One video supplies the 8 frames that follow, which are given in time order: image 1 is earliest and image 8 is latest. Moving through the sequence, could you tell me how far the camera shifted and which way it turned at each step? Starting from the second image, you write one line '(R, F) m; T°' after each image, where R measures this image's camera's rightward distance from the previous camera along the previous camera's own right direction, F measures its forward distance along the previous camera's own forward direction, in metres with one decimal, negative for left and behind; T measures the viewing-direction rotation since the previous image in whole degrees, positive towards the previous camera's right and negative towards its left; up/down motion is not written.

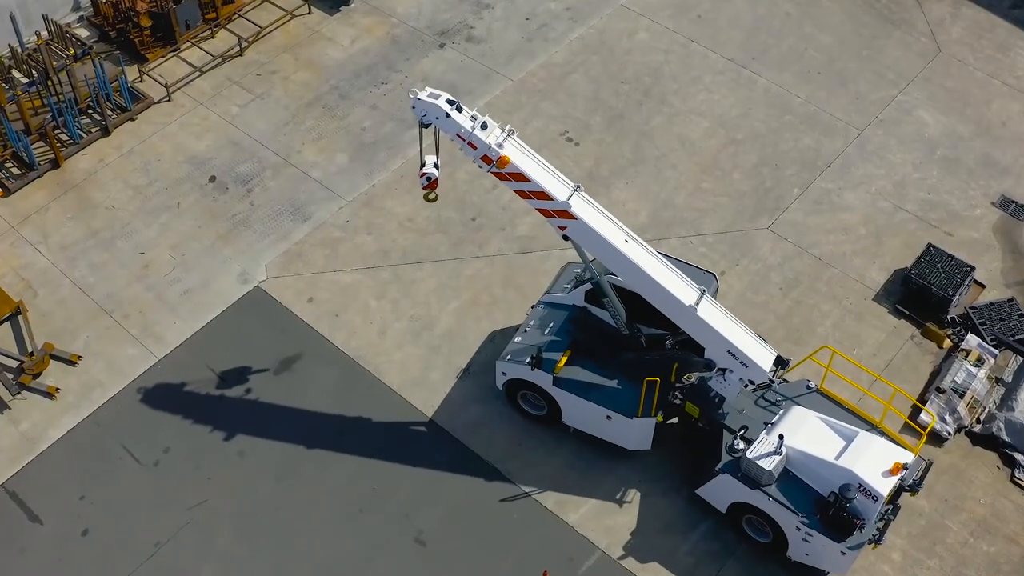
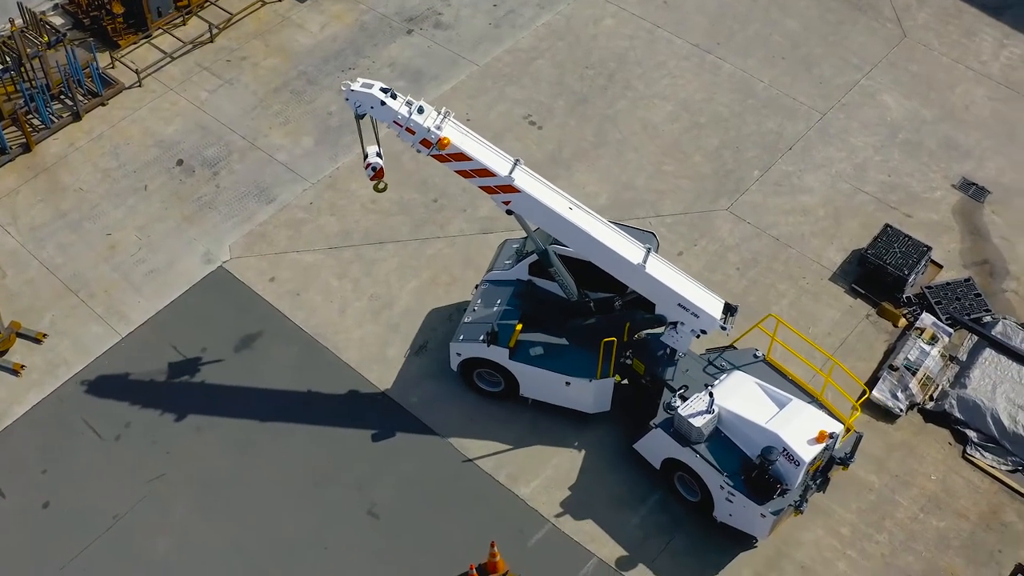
(+0.7, -0.2) m; -1°
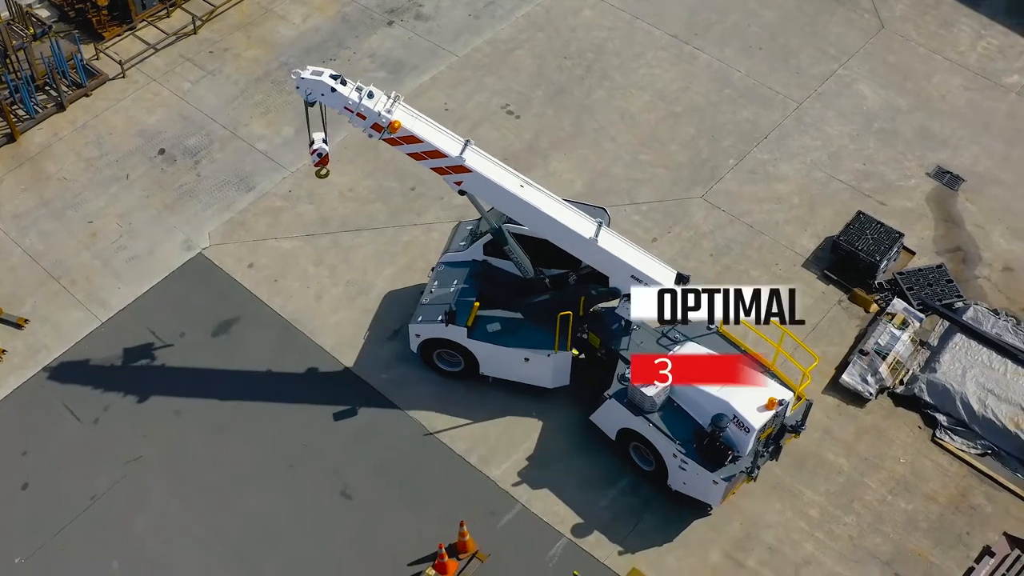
(+0.4, -0.1) m; 0°
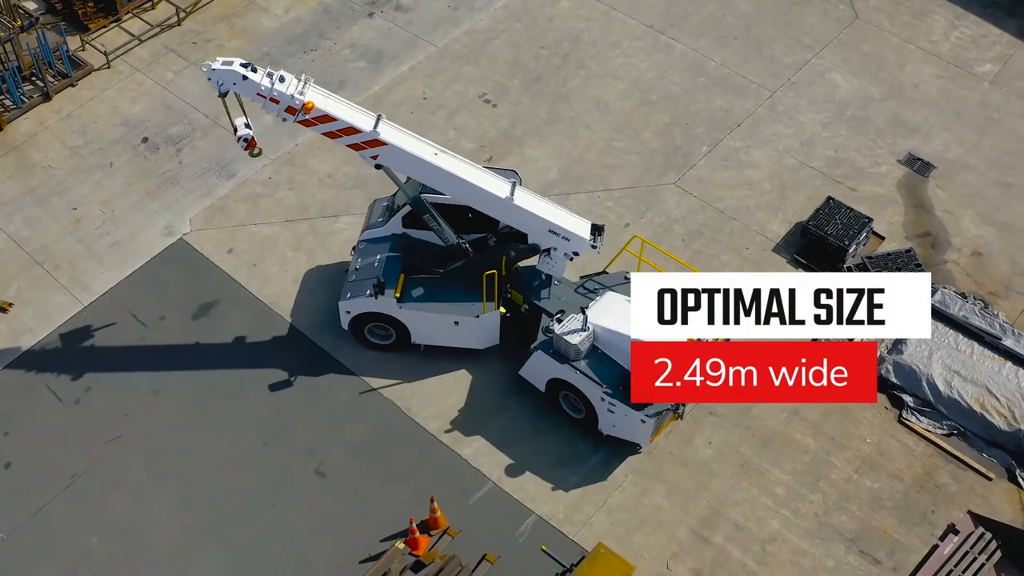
(+0.4, -0.2) m; 0°
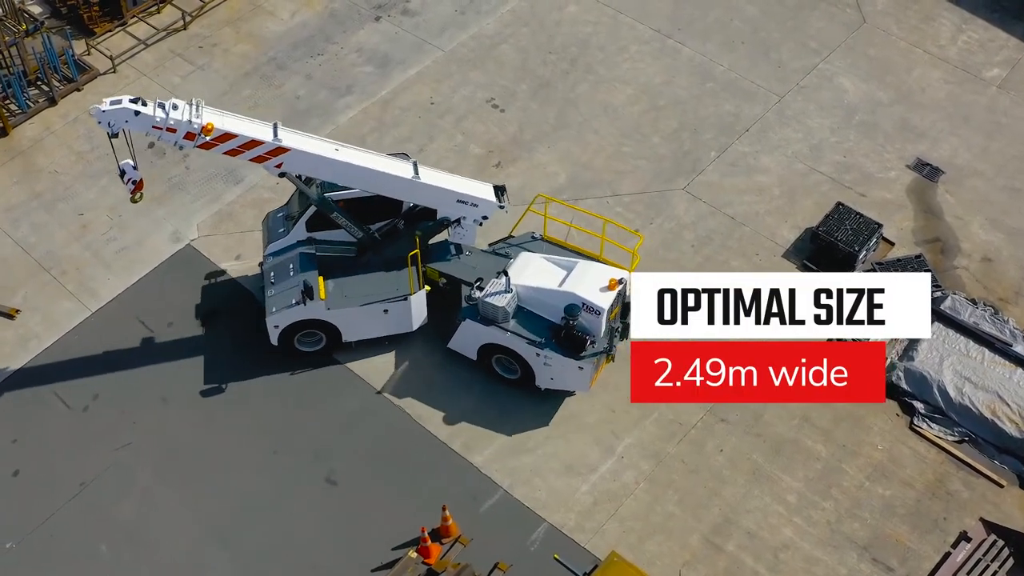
(-0.2, 0.0) m; 0°
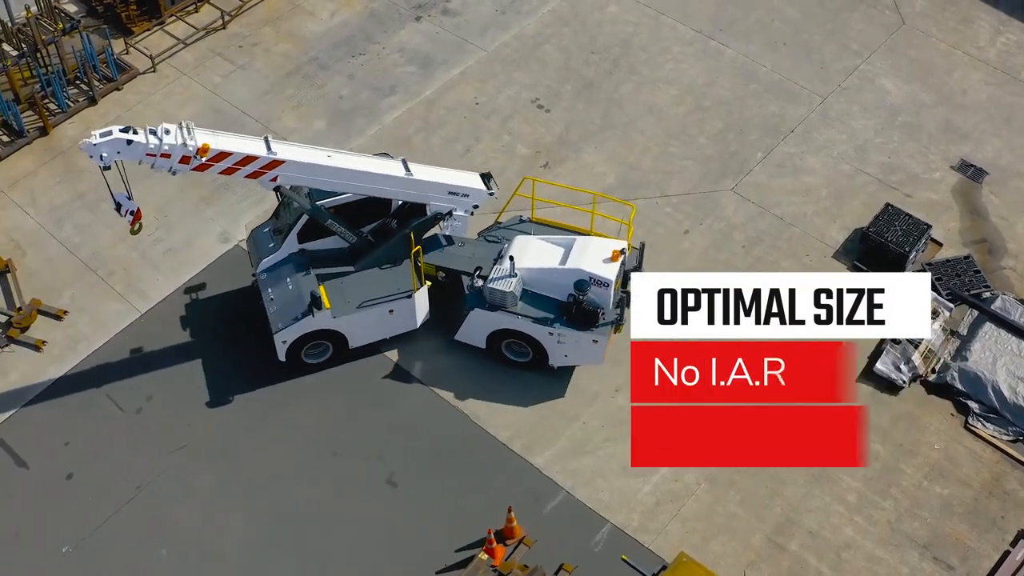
(-0.9, +0.1) m; +1°
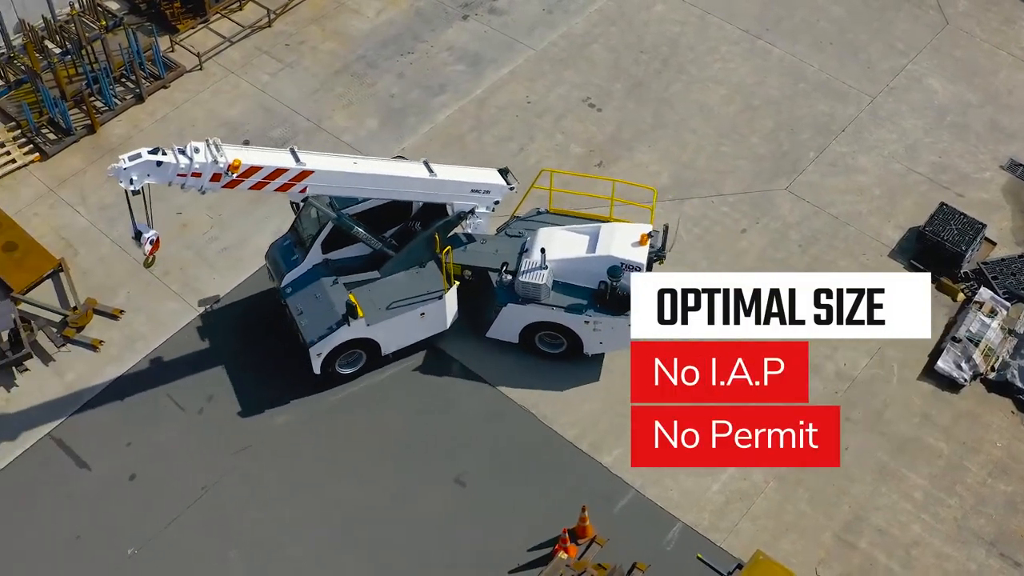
(-1.0, +0.1) m; +1°
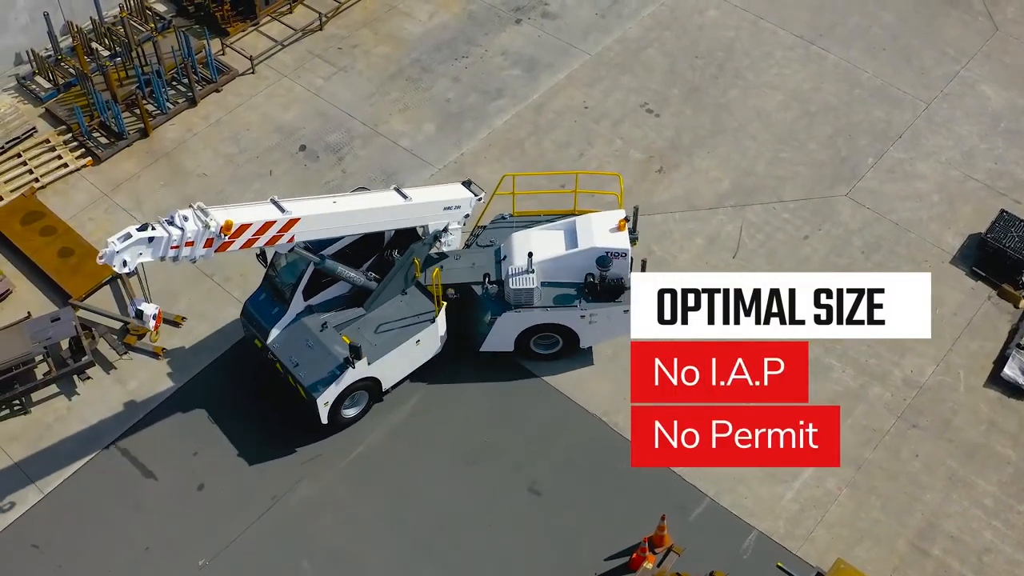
(-1.0, +0.1) m; +1°
